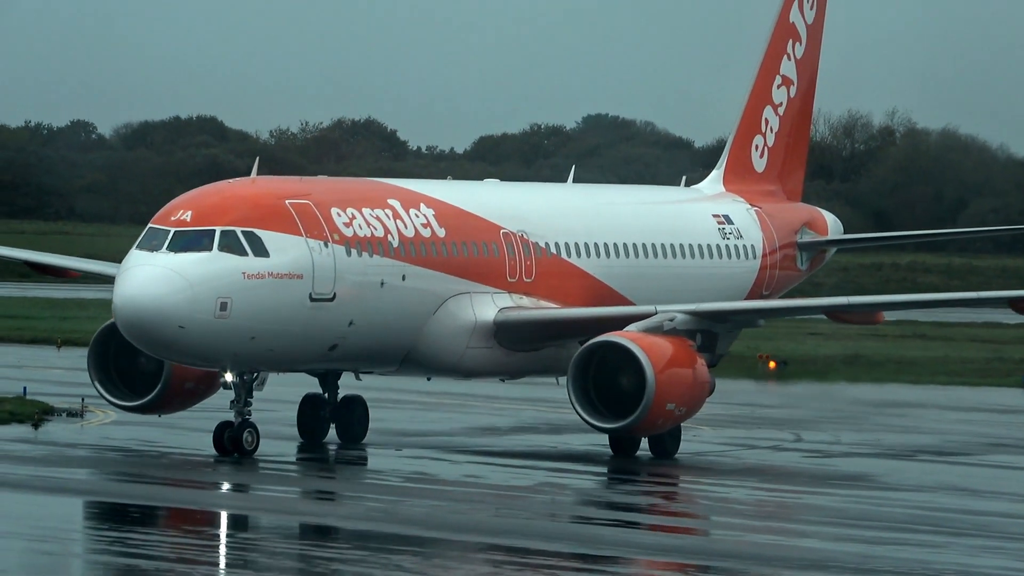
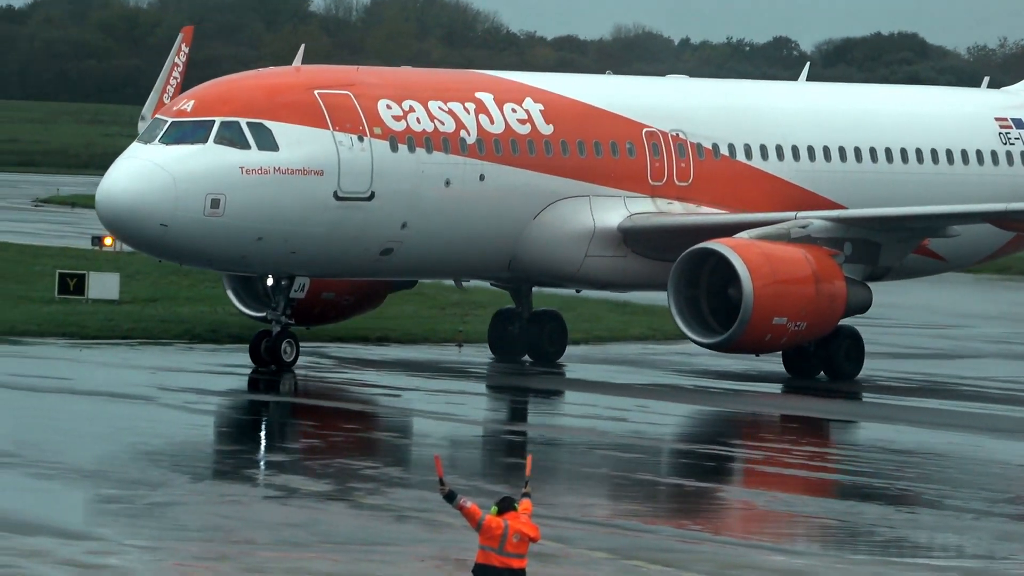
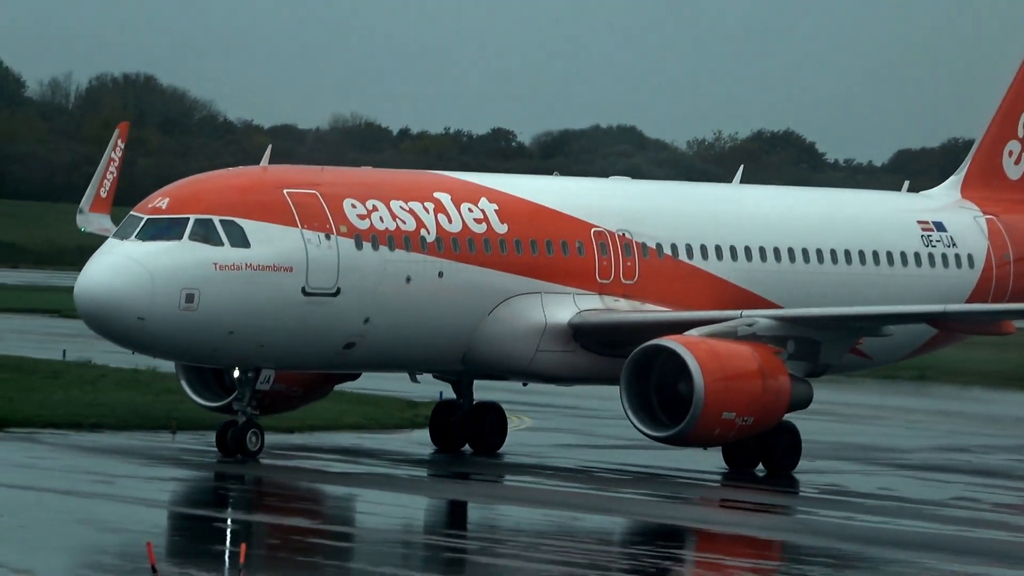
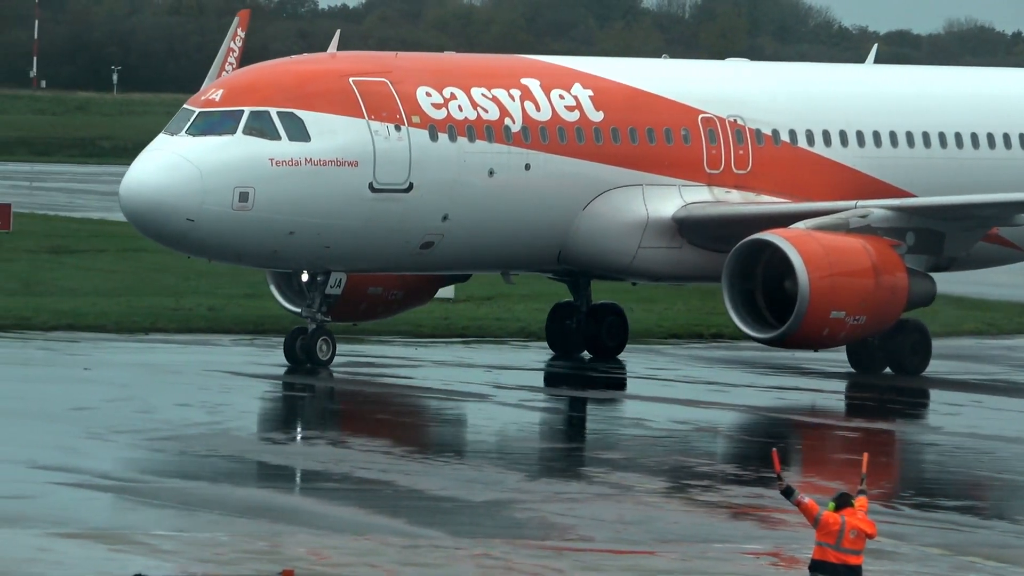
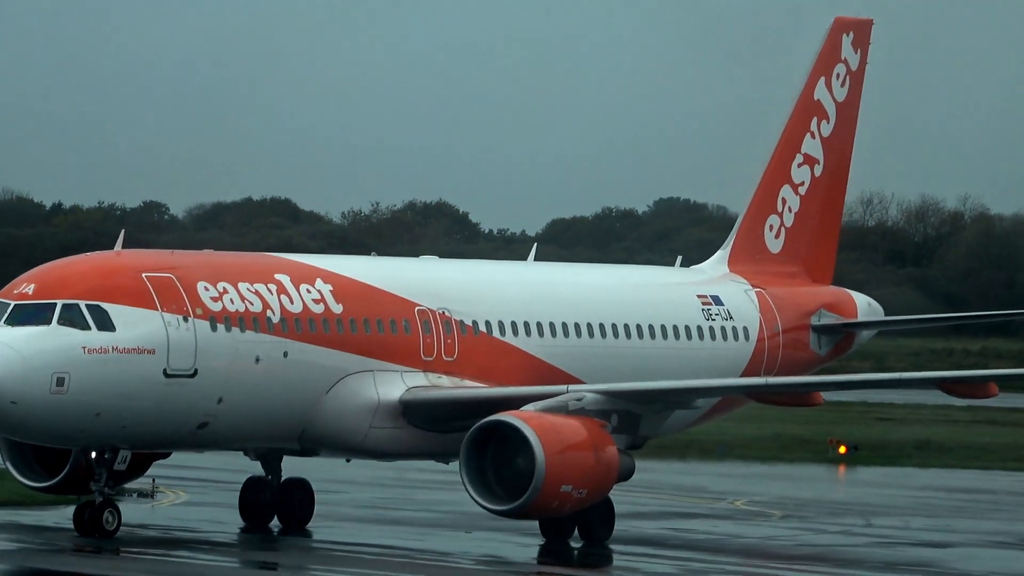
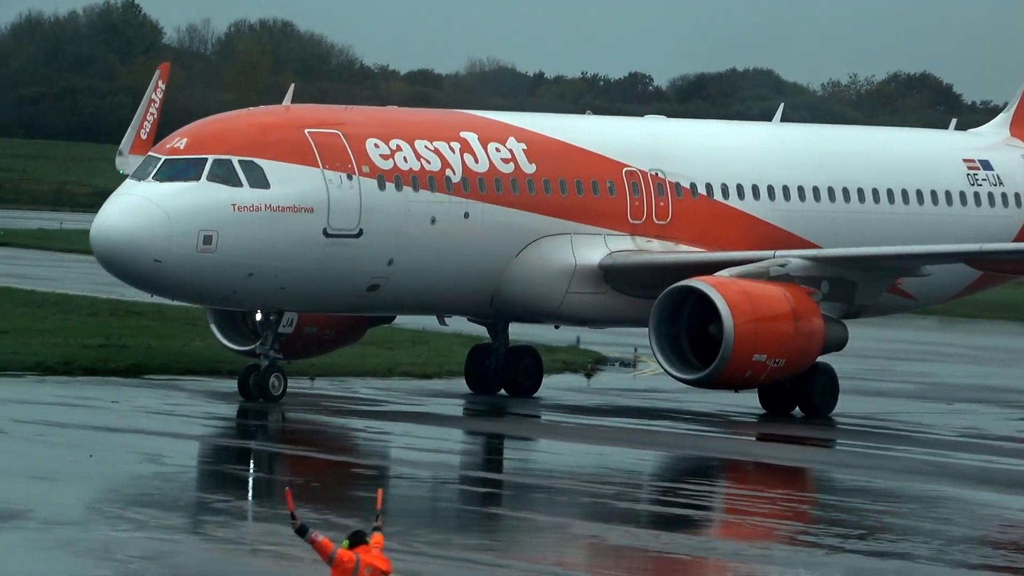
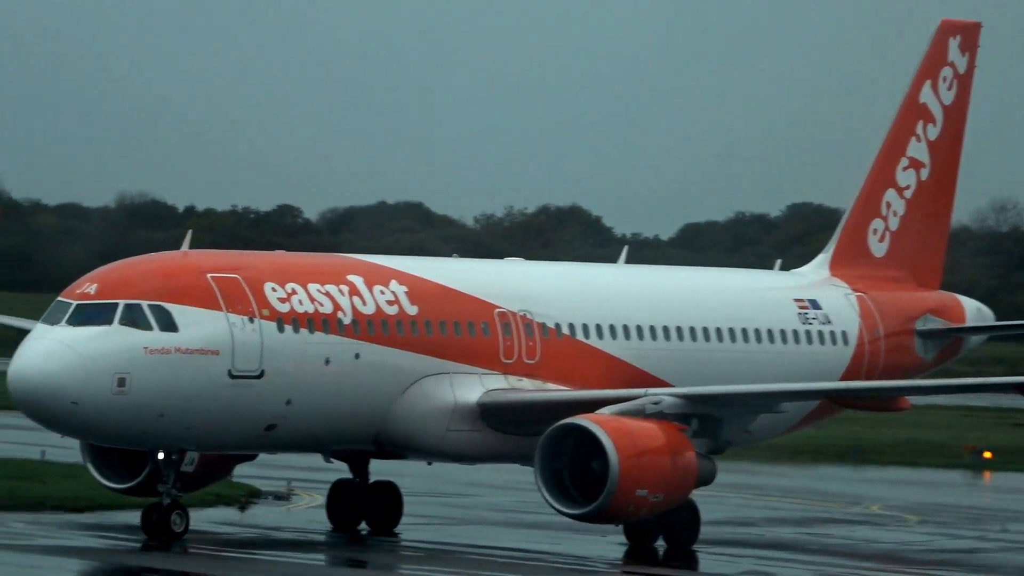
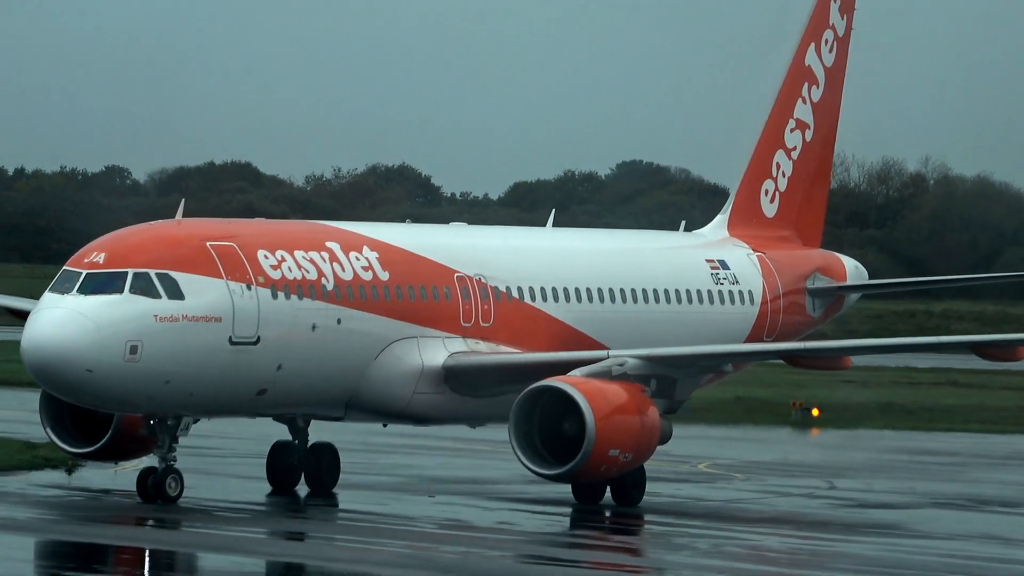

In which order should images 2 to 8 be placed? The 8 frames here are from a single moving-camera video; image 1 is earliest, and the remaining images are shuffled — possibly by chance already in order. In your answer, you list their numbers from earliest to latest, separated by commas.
8, 5, 7, 3, 6, 2, 4
